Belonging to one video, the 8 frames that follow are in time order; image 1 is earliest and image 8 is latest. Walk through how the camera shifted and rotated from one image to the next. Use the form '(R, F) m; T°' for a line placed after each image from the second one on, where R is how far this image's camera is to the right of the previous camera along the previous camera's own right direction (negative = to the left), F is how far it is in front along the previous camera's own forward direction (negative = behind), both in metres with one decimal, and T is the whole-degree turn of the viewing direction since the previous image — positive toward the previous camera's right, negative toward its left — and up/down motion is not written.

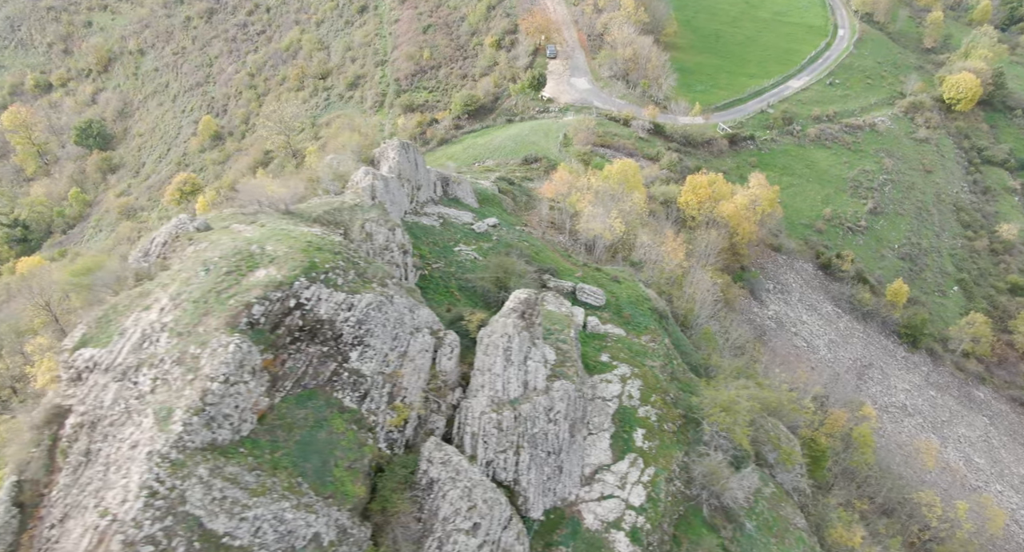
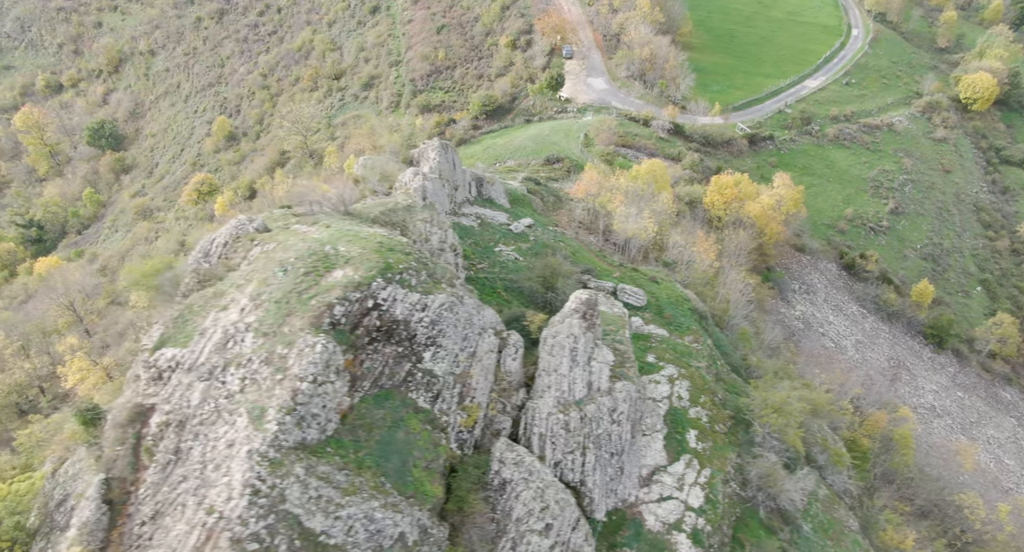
(-2.5, -0.1) m; 0°
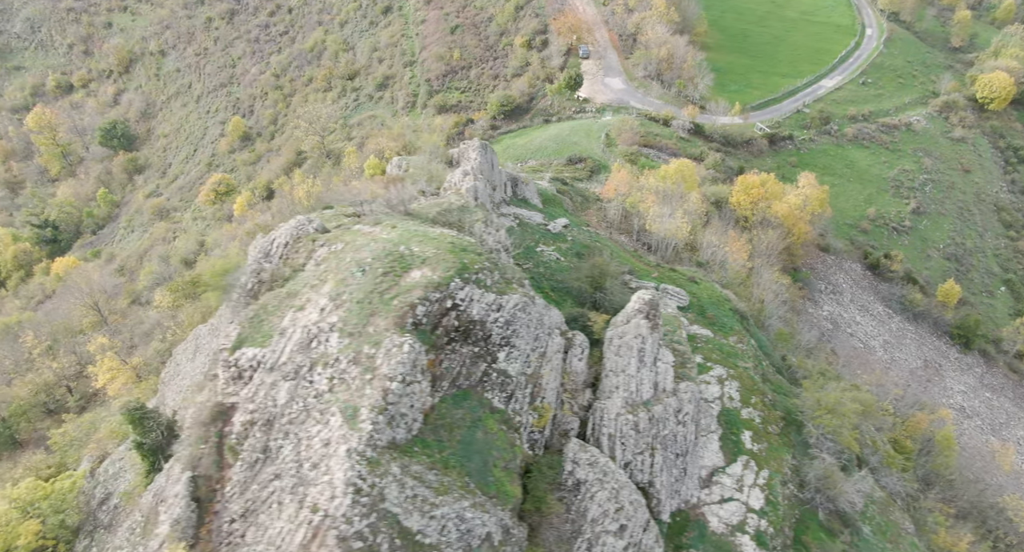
(-2.6, 0.0) m; 0°
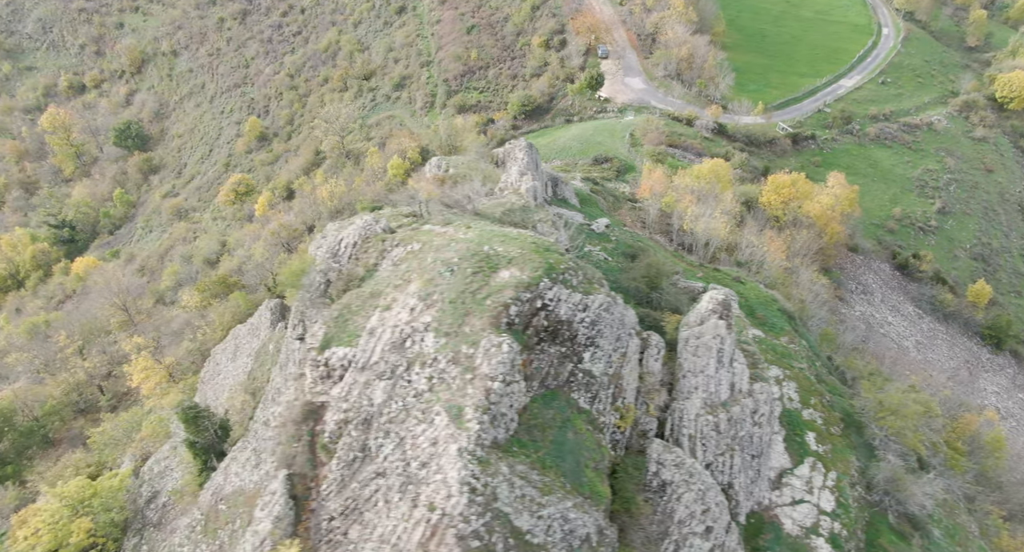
(-2.9, 0.0) m; 0°
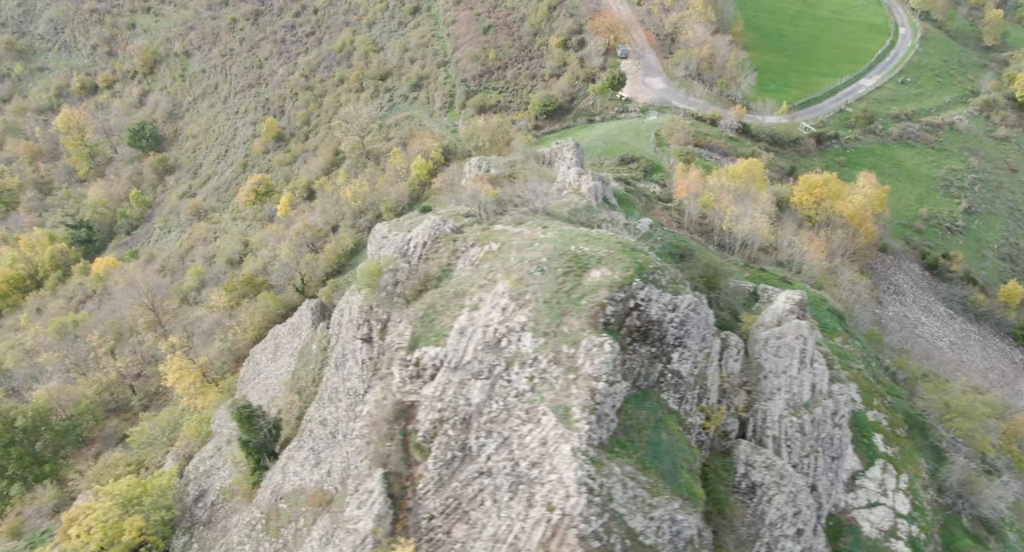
(-3.0, +0.1) m; 0°
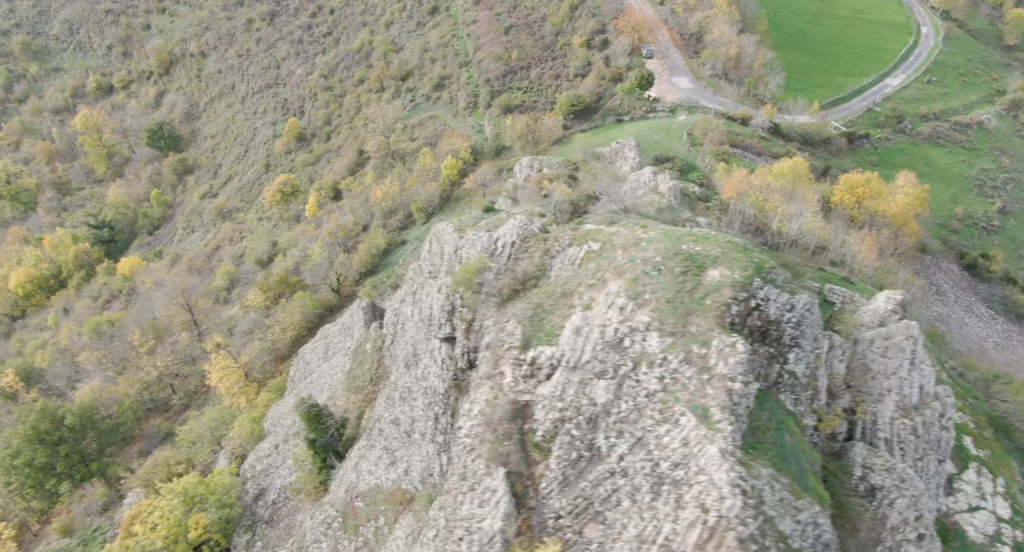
(-3.9, +0.1) m; 0°
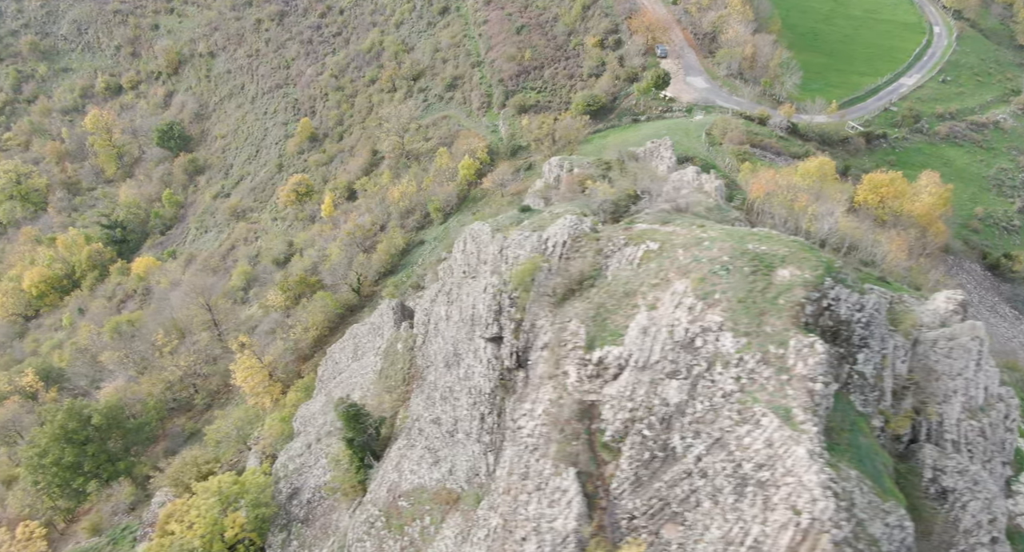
(-2.2, +0.1) m; 0°
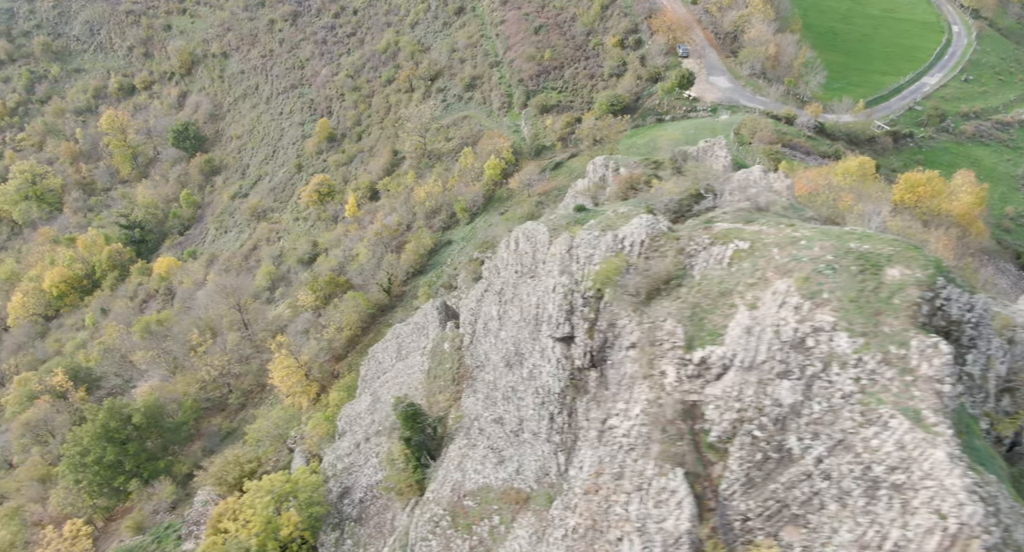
(-3.4, +0.2) m; 0°
